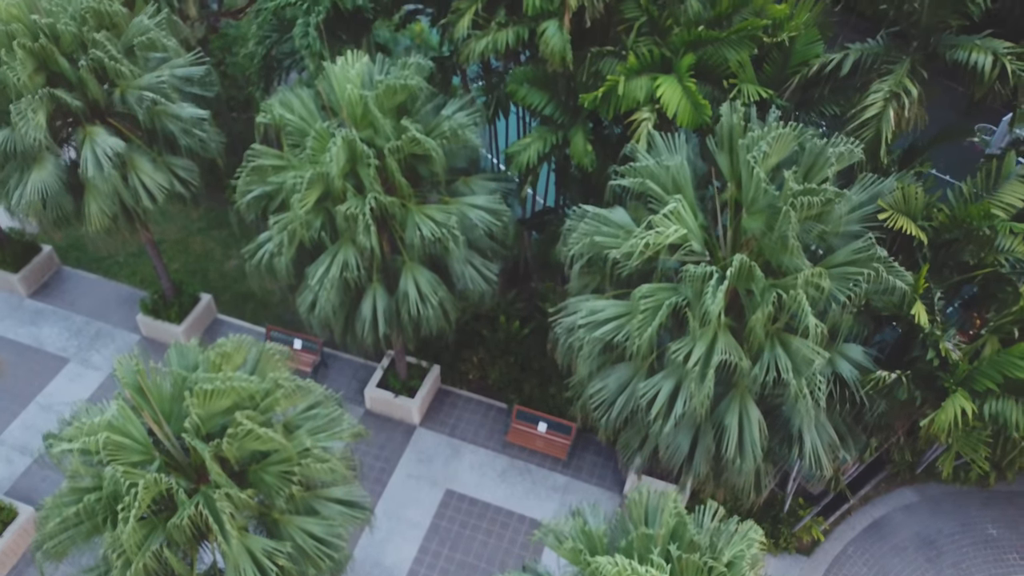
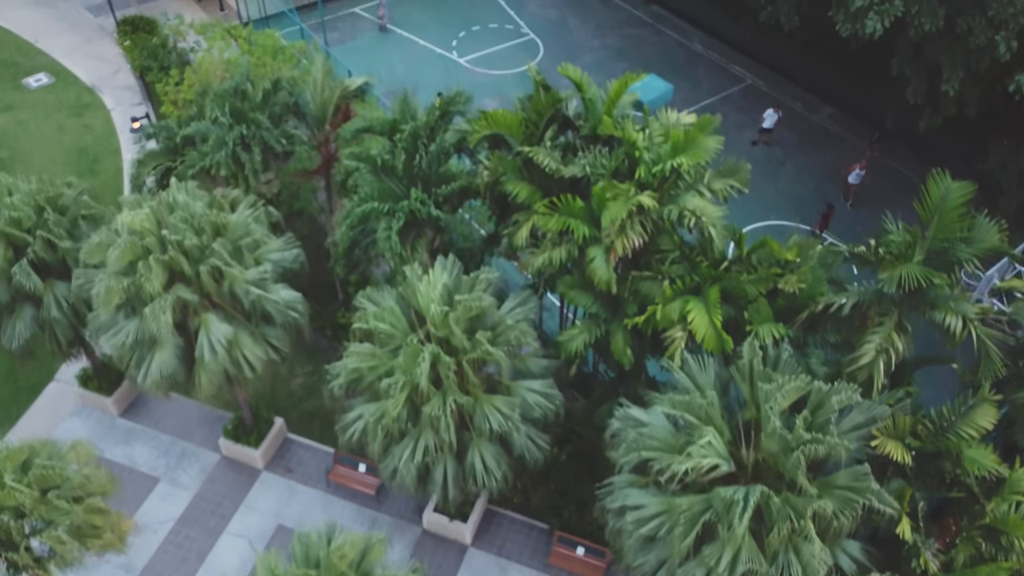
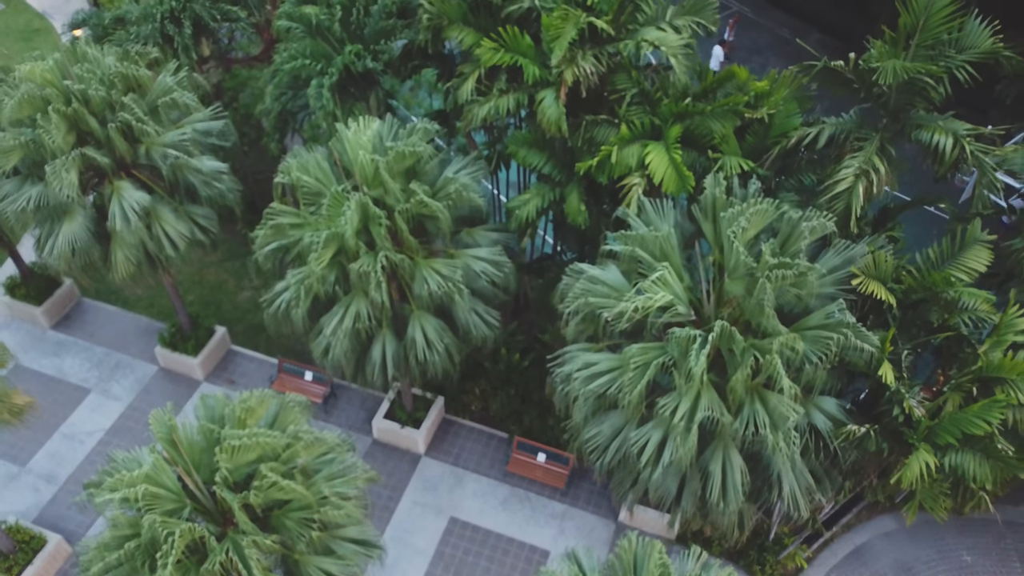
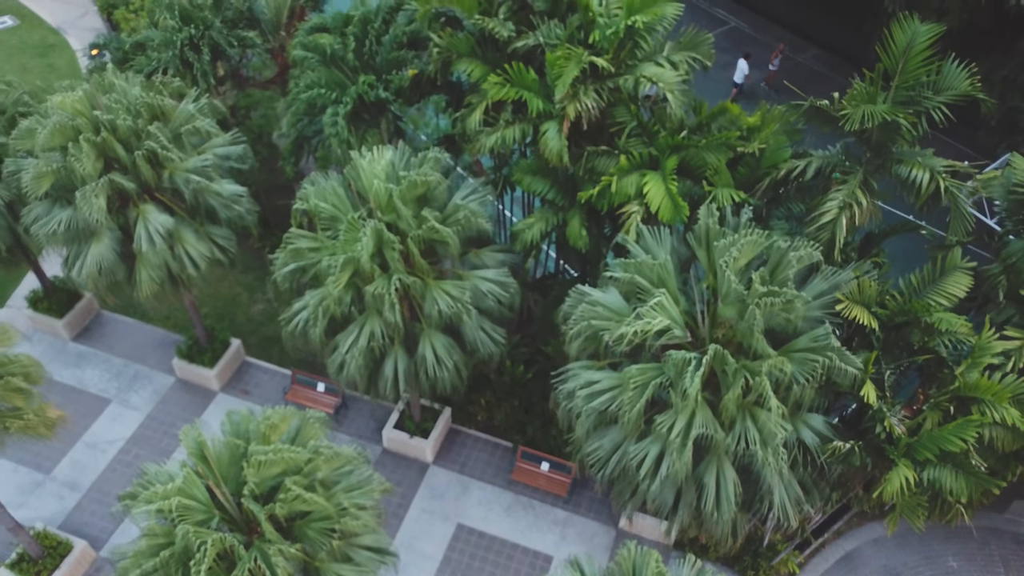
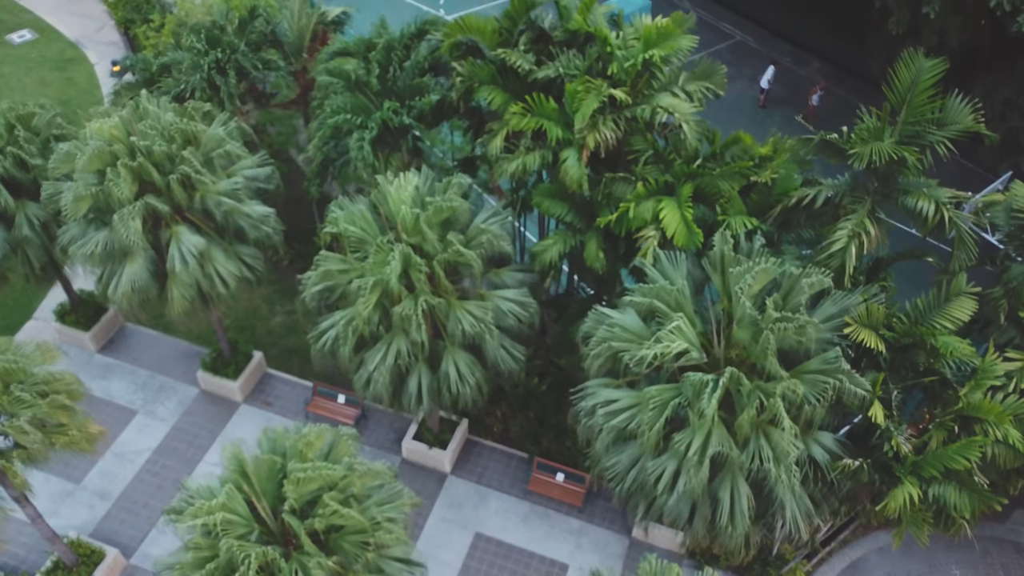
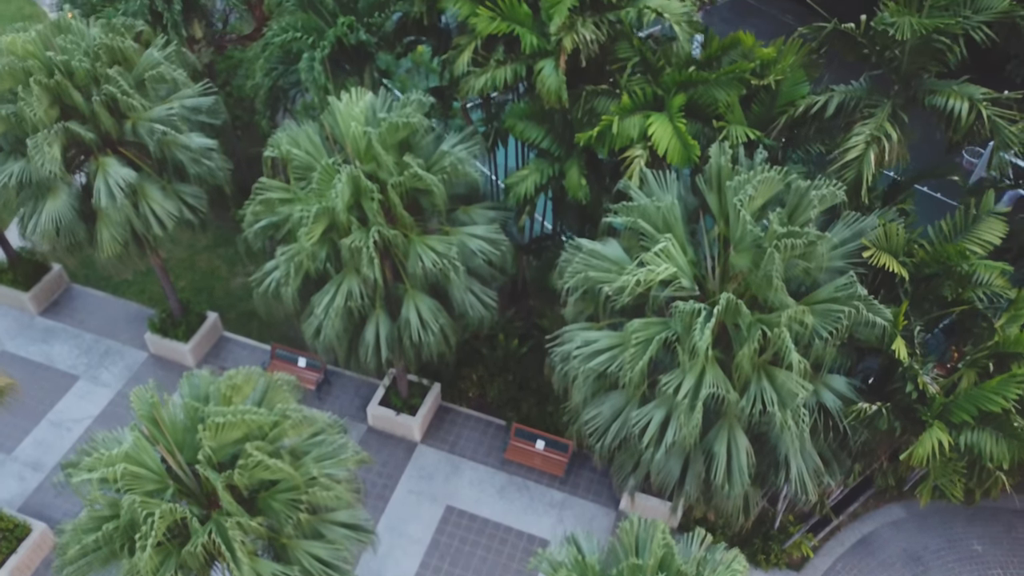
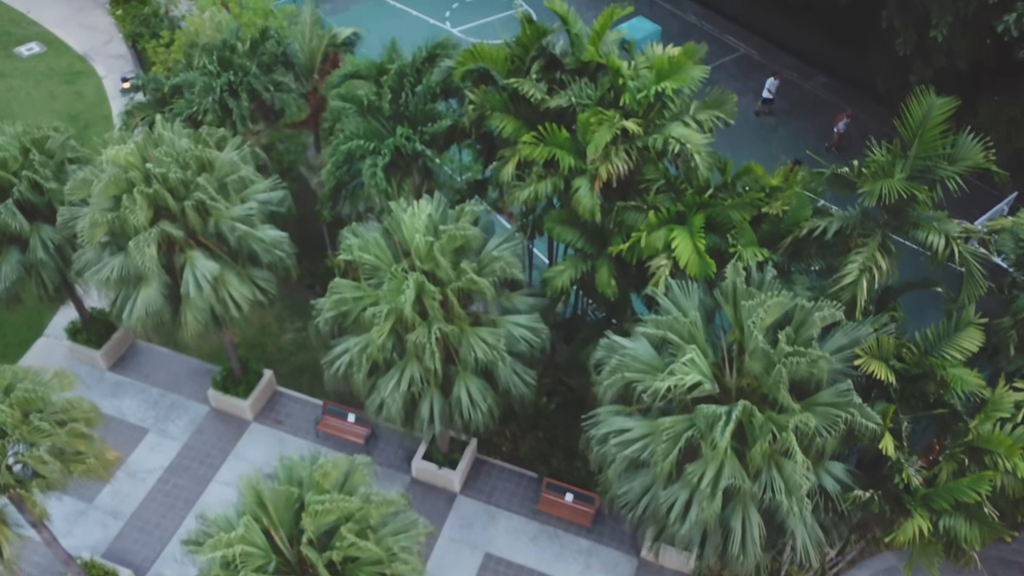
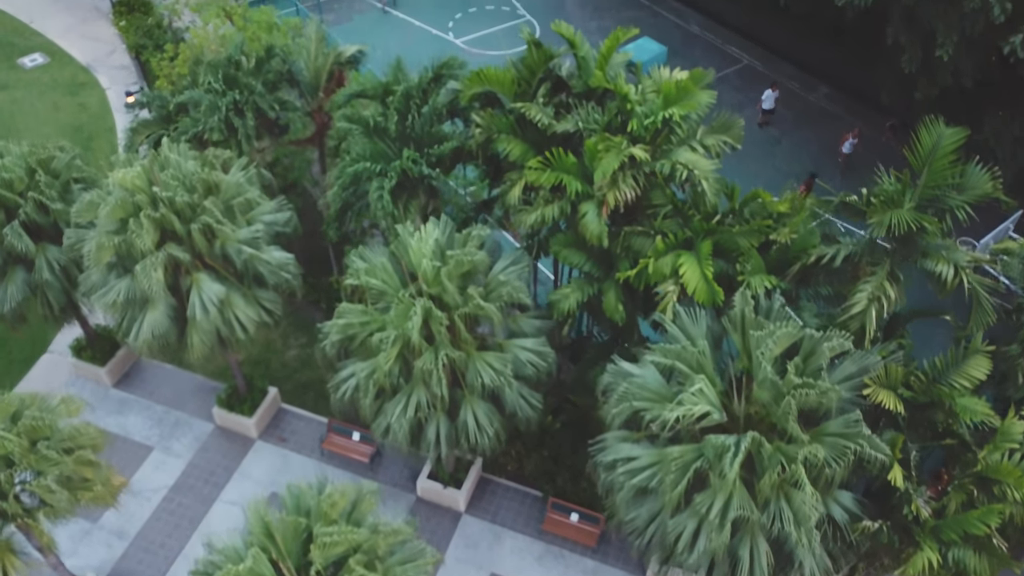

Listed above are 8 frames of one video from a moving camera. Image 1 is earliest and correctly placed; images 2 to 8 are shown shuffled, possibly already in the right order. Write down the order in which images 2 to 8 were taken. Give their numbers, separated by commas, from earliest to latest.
6, 3, 4, 5, 7, 8, 2
